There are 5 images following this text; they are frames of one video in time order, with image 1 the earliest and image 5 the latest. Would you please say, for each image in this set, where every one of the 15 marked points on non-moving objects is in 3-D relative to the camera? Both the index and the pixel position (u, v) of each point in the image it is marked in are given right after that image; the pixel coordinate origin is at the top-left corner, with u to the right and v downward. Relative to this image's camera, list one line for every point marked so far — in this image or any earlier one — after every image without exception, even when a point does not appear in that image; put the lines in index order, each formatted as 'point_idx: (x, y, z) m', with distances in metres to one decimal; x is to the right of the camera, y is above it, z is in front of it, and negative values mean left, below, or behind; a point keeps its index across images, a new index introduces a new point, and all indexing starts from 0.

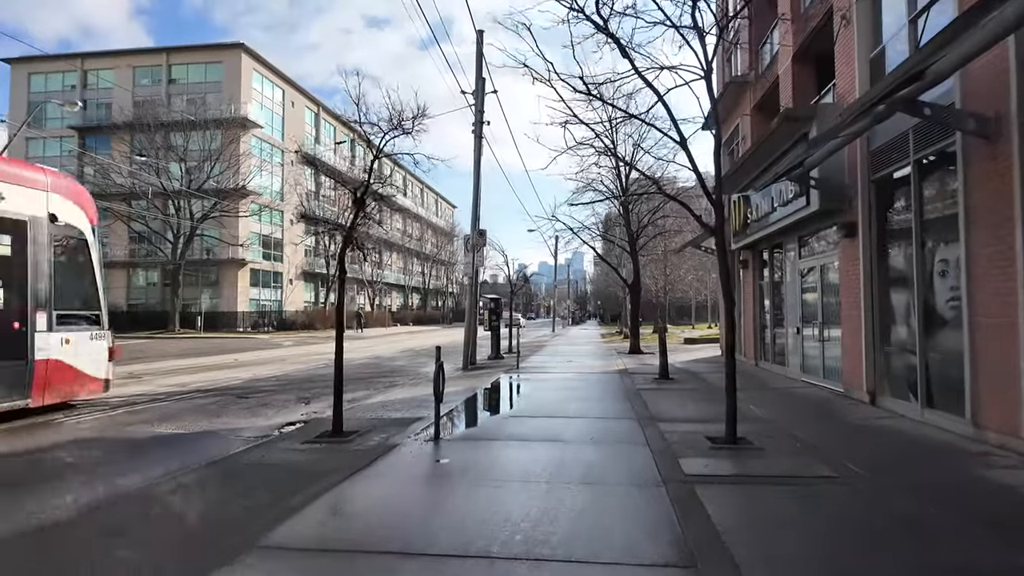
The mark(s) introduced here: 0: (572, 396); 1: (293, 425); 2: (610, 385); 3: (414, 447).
0: (+1.4, -2.5, +12.7) m
1: (-3.8, -2.4, +9.4) m
2: (+2.5, -2.5, +14.2) m
3: (-1.4, -2.3, +7.8) m
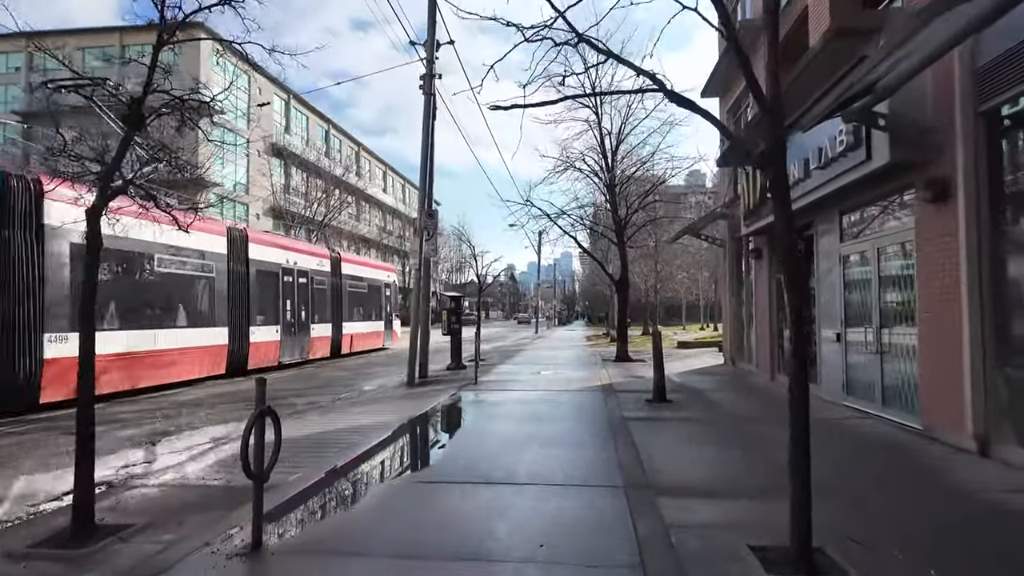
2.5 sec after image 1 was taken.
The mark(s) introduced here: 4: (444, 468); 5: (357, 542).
0: (+0.4, -2.3, +9.1) m
1: (-4.7, -2.2, +5.8) m
2: (+1.5, -2.4, +10.7) m
3: (-2.3, -2.1, +4.2) m
4: (-0.9, -2.3, +7.0) m
5: (-1.3, -2.1, +4.7) m
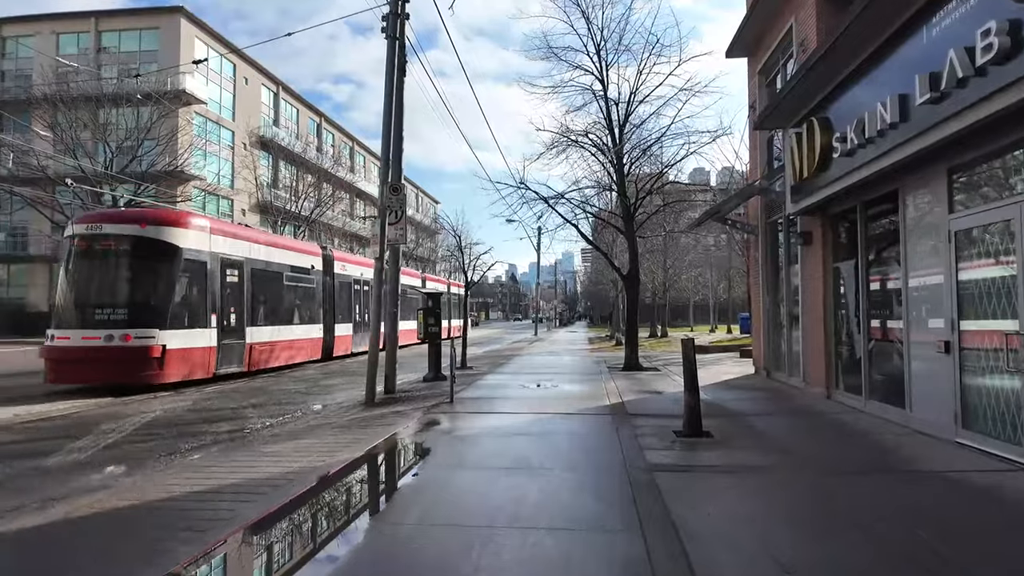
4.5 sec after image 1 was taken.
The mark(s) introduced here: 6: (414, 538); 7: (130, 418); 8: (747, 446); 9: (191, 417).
0: (+0.1, -2.2, +6.2) m
1: (-5.1, -2.1, +2.9) m
2: (+1.2, -2.2, +7.8) m
3: (-2.6, -2.0, +1.3) m
4: (-1.2, -2.1, +4.1) m
5: (-1.7, -2.0, +1.8) m
6: (-0.9, -2.1, +4.0) m
7: (-7.3, -2.5, +10.5) m
8: (+3.2, -2.2, +7.5) m
9: (-6.3, -2.5, +10.8) m
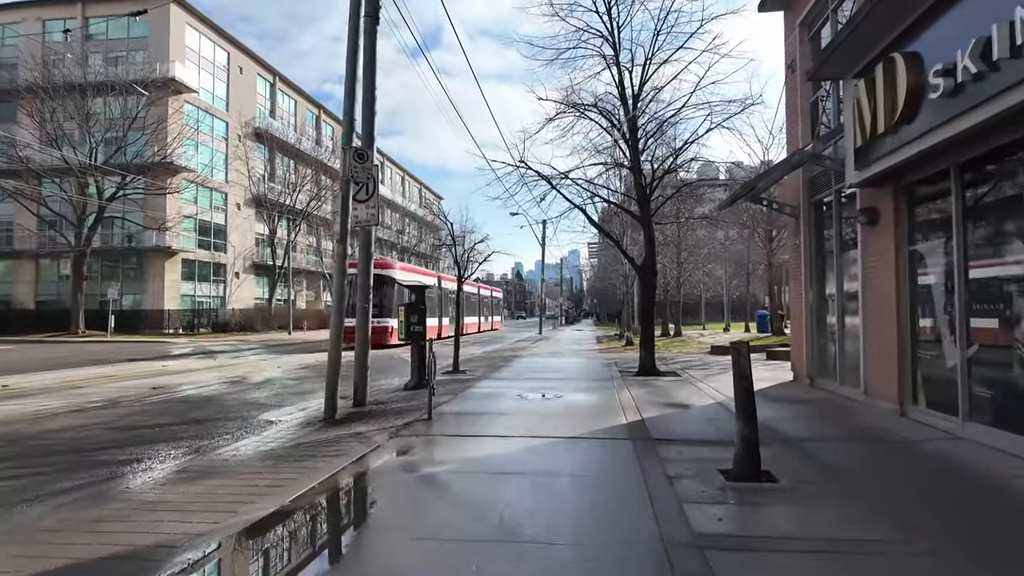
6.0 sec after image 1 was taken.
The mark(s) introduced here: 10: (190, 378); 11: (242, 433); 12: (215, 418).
0: (-0.1, -2.1, +4.0) m
1: (-5.3, -2.0, +0.8) m
2: (+1.0, -2.1, +5.6) m
3: (-2.9, -1.9, -0.8) m
4: (-1.4, -2.0, +1.9) m
5: (-1.9, -1.9, -0.4) m
6: (-1.1, -2.0, +1.8) m
7: (-7.4, -2.3, +8.4) m
8: (+3.1, -2.0, +5.3) m
9: (-6.5, -2.4, +8.7) m
10: (-9.7, -2.7, +16.5) m
11: (-4.5, -2.3, +8.9) m
12: (-5.6, -2.5, +10.4) m
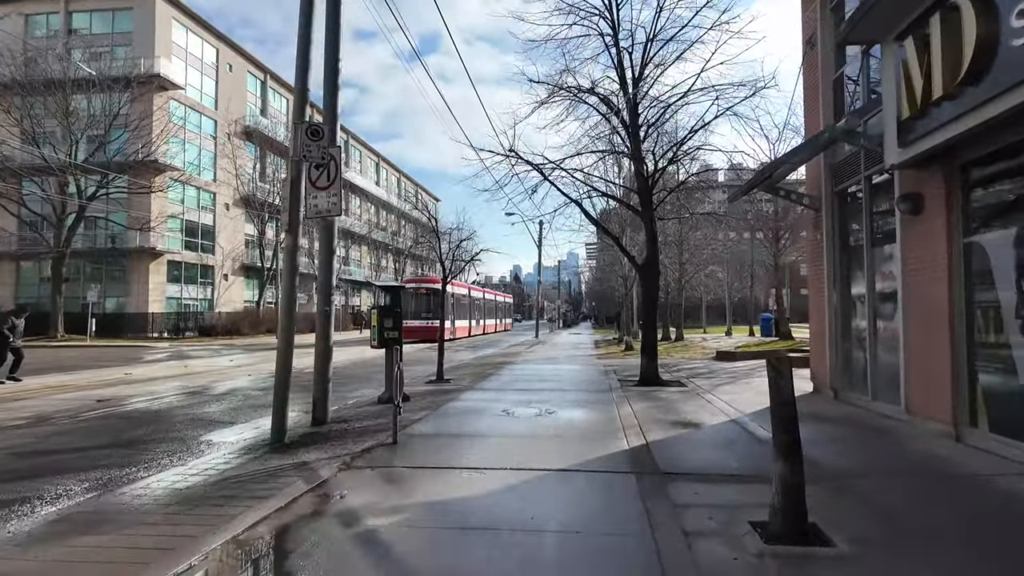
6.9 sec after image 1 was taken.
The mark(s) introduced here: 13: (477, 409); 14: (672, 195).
0: (-0.4, -2.0, +2.6) m
1: (-5.5, -1.9, -0.7) m
2: (+0.8, -2.1, +4.2) m
3: (-3.1, -1.8, -2.3) m
4: (-1.6, -2.0, +0.5) m
5: (-2.1, -1.8, -1.8) m
6: (-1.3, -1.9, +0.4) m
7: (-7.7, -2.3, +7.0) m
8: (+2.8, -2.0, +3.9) m
9: (-6.7, -2.4, +7.3) m
10: (-10.0, -2.8, +15.1) m
11: (-4.7, -2.3, +7.5) m
12: (-5.9, -2.5, +9.0) m
13: (-0.7, -2.3, +10.2) m
14: (+5.0, +2.9, +17.5) m
